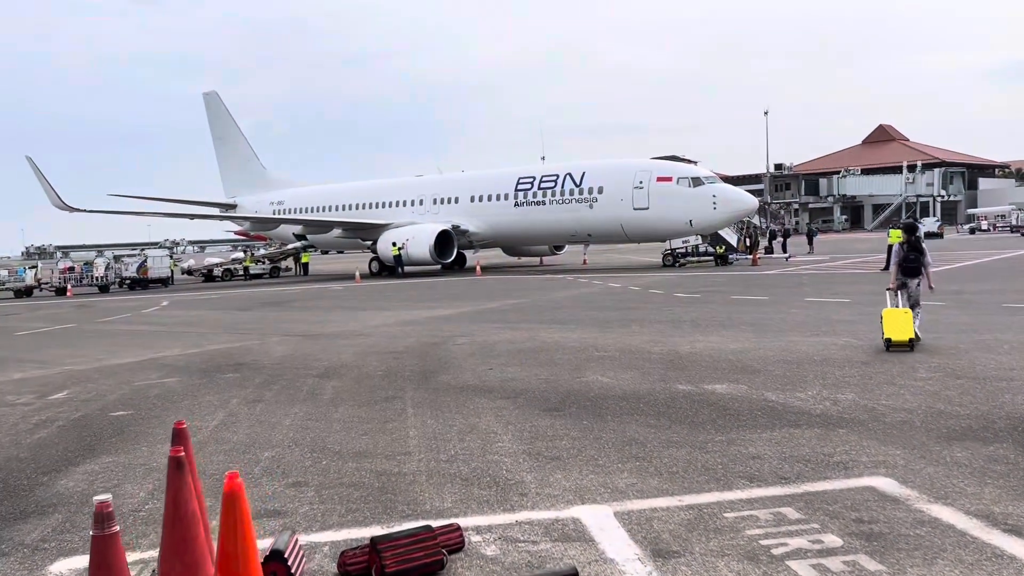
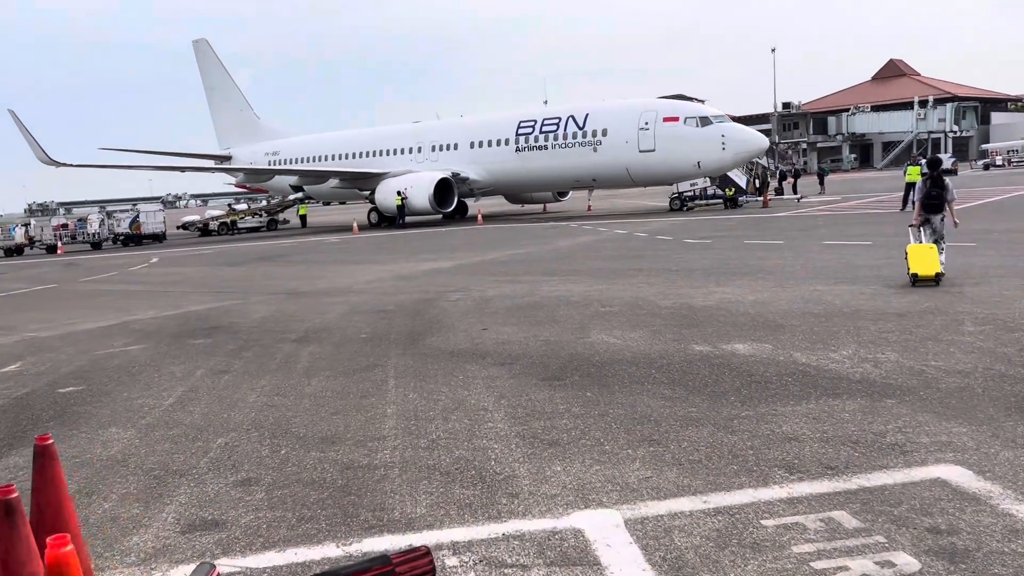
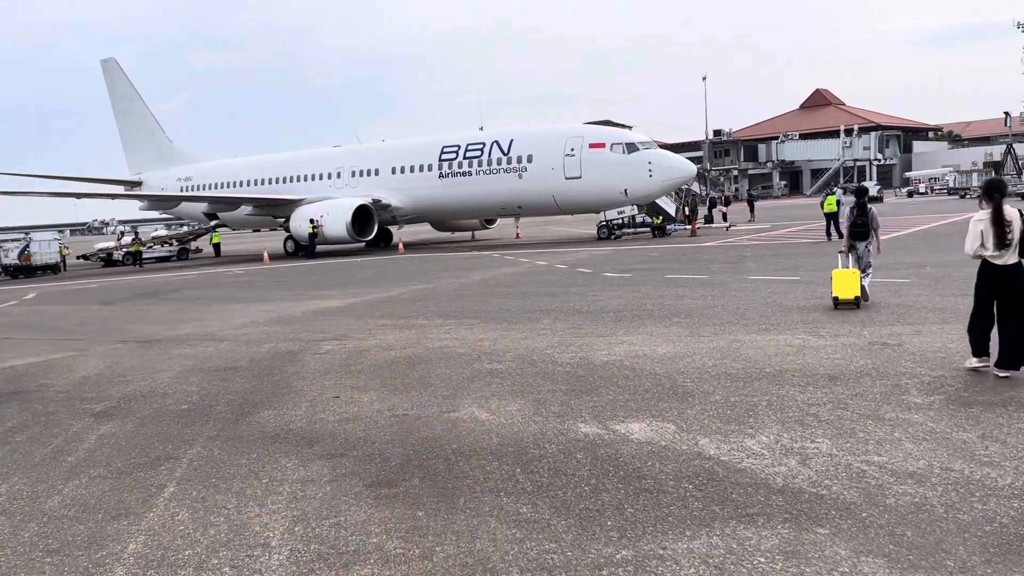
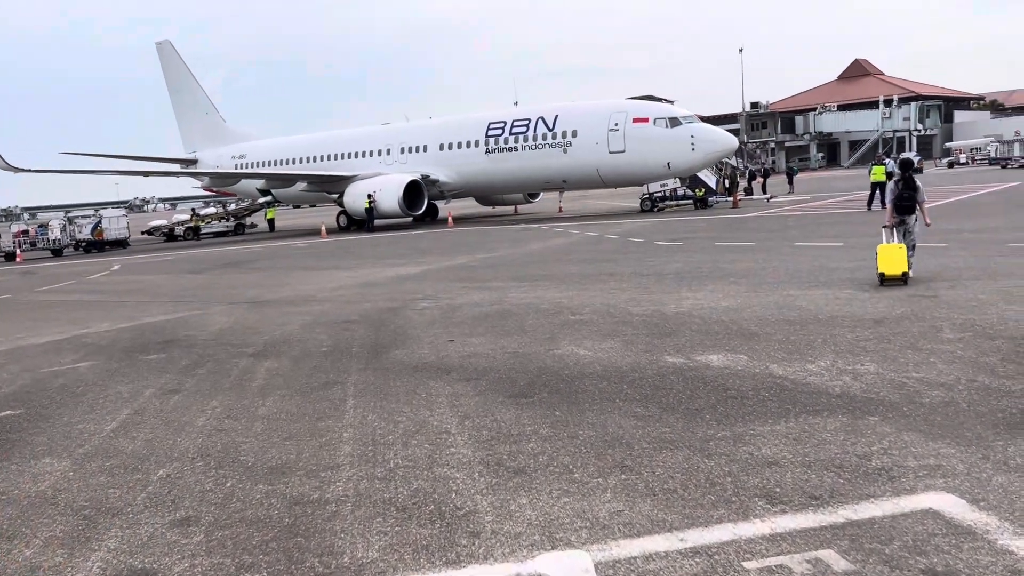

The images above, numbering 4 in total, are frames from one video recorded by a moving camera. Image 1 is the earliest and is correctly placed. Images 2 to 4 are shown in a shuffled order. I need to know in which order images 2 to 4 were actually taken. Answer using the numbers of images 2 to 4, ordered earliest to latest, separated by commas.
2, 4, 3
